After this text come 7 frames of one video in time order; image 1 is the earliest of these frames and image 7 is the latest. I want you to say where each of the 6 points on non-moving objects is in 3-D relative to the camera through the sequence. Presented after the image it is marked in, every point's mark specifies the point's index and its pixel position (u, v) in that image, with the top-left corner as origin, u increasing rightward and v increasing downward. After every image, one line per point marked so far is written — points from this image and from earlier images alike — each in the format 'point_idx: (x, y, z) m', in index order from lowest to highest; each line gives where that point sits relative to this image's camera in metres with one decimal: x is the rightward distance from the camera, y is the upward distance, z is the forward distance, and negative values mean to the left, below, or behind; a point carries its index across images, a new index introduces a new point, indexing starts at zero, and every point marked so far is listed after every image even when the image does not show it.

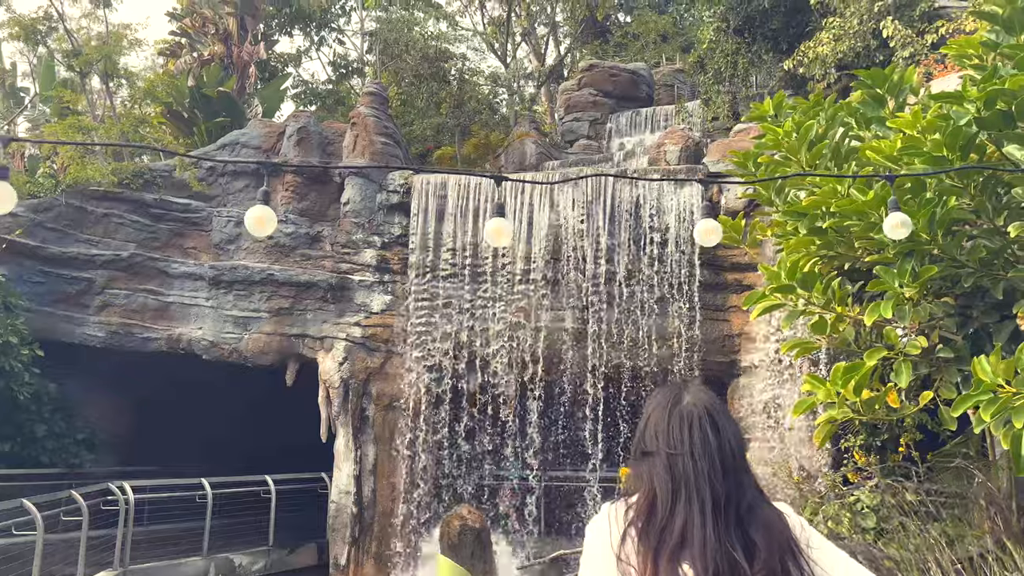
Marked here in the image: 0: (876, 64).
0: (+4.8, +3.0, +11.0) m
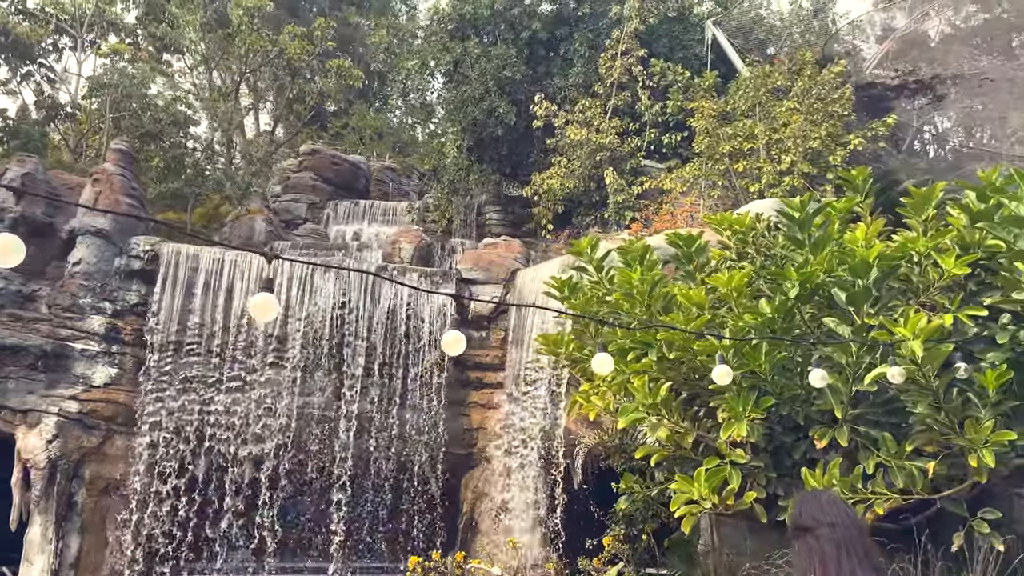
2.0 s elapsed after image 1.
0: (+1.3, +1.4, +12.9) m
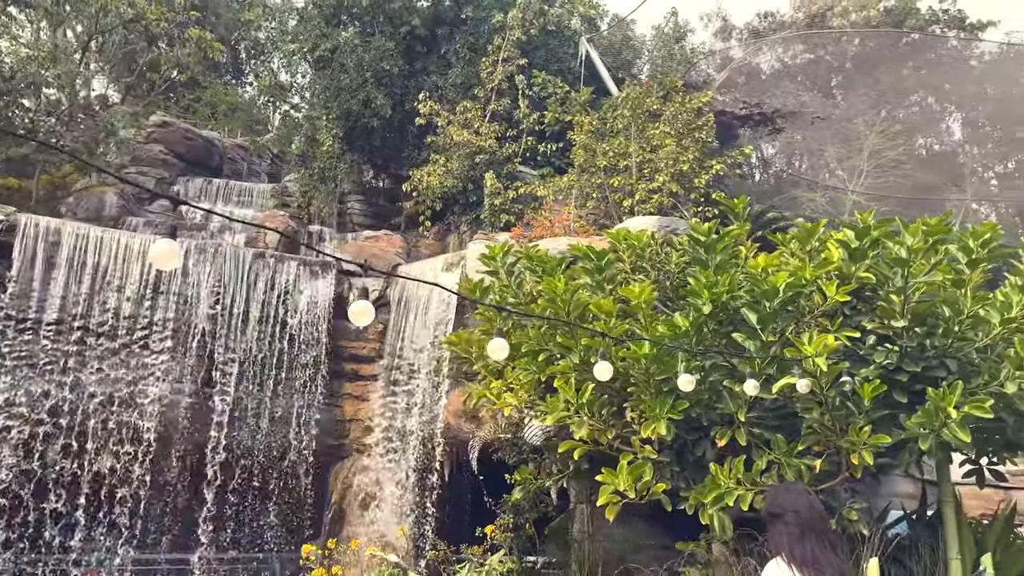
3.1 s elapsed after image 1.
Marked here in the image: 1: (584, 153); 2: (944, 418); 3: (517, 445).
0: (-0.7, +1.4, +13.3) m
1: (+1.0, +1.8, +11.3) m
2: (+2.2, -0.6, +4.1) m
3: (+0.1, -1.4, +7.3) m
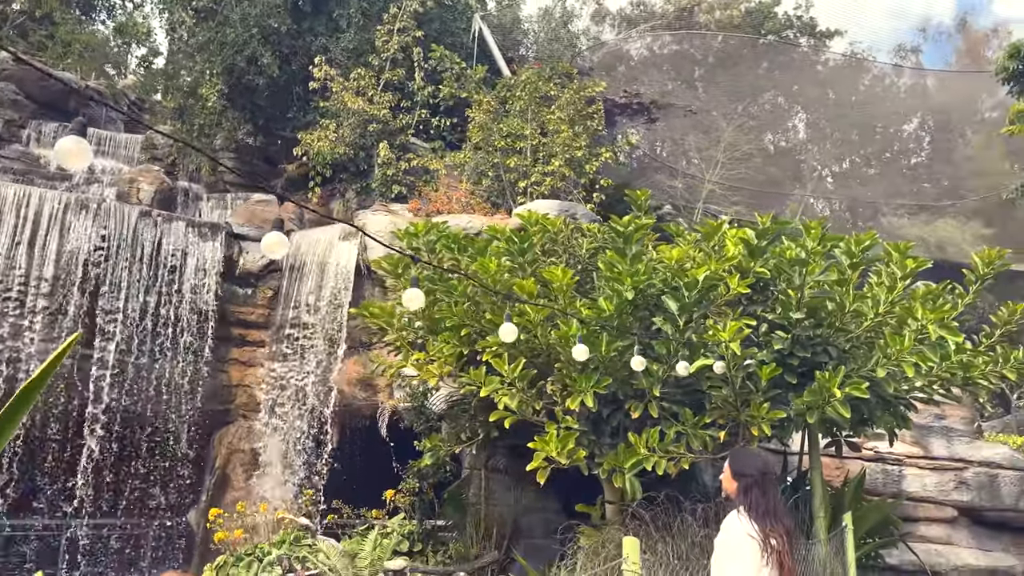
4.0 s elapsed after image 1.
0: (-2.5, +1.9, +13.3) m
1: (-0.4, +2.2, +11.6) m
2: (+1.9, -0.6, +4.8) m
3: (-0.8, -1.2, +7.6) m
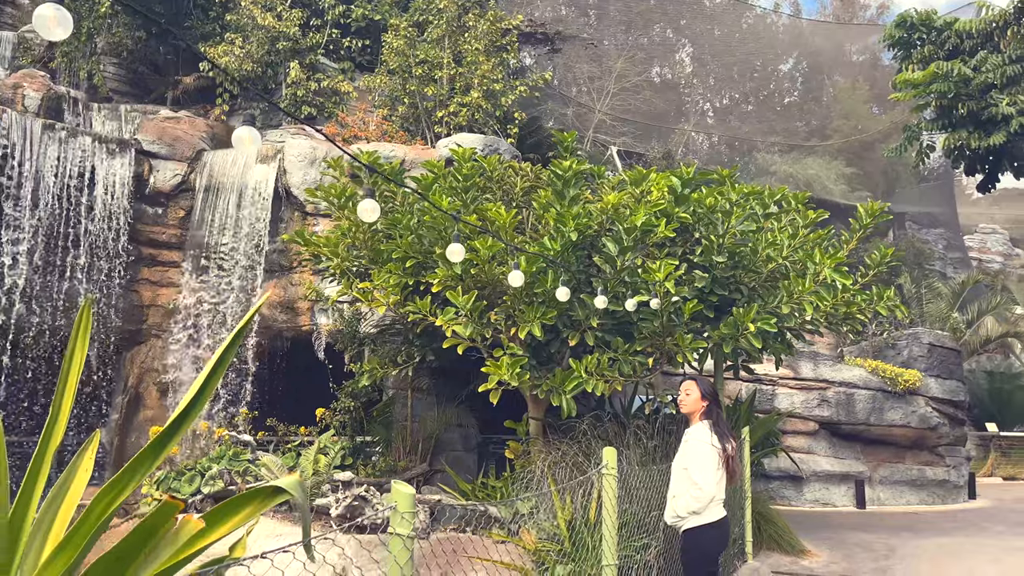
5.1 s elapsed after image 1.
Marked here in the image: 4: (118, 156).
0: (-3.9, +3.1, +13.0) m
1: (-1.6, +3.3, +11.7) m
2: (+1.6, -0.3, +5.5) m
3: (-1.5, -0.5, +7.9) m
4: (-4.7, +1.6, +9.9) m
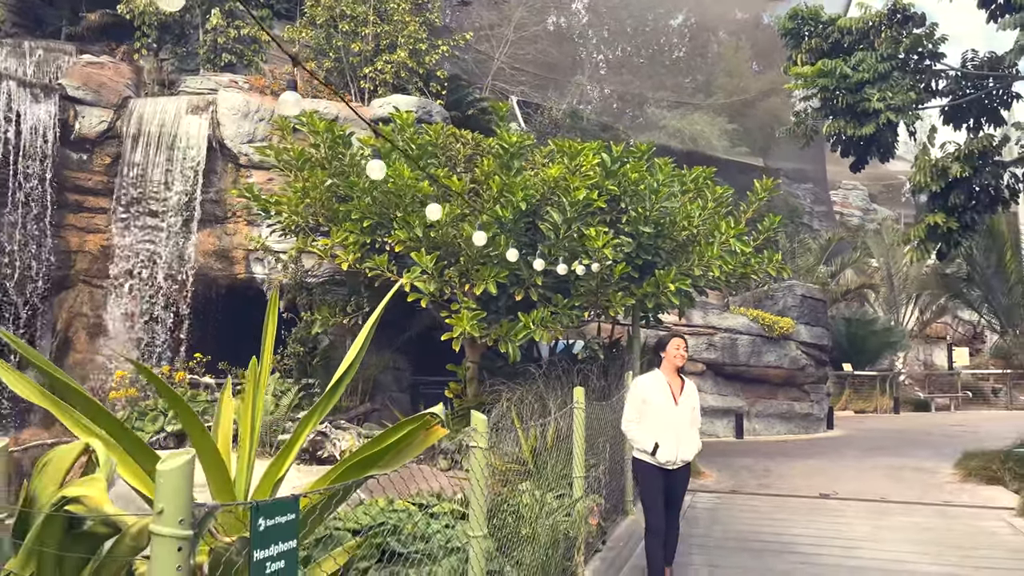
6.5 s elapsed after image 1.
0: (-5.2, +4.0, +12.9) m
1: (-2.7, +4.0, +11.9) m
2: (+1.2, 0.0, +6.5) m
3: (-2.2, 0.0, +8.5) m
4: (-5.6, +2.2, +9.9) m
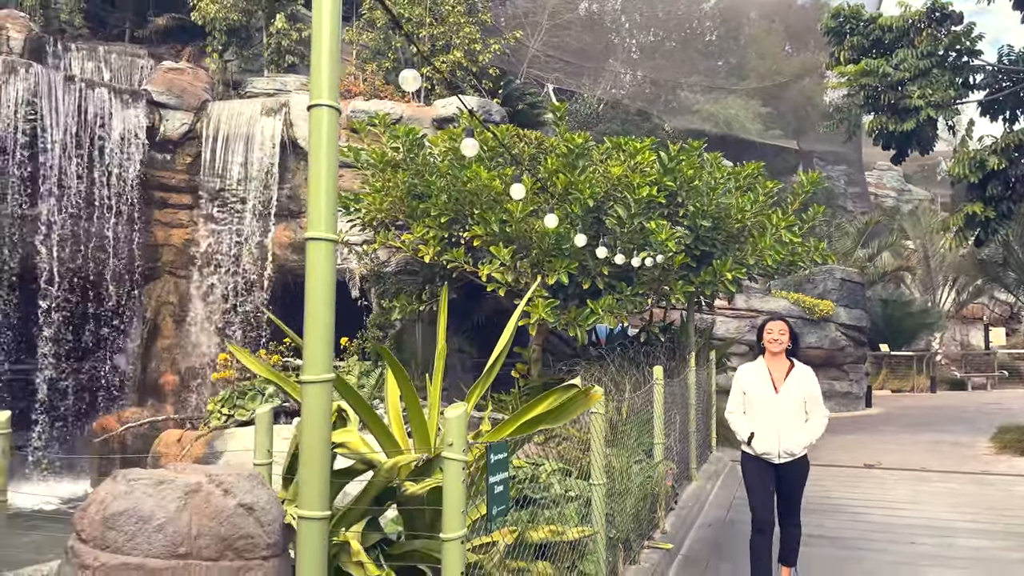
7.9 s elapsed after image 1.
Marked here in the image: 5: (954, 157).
0: (-4.4, +4.2, +13.7) m
1: (-2.0, +4.2, +12.6) m
2: (+1.8, +0.1, +7.1) m
3: (-1.5, +0.1, +9.2) m
4: (-4.9, +2.3, +10.7) m
5: (+4.5, +1.3, +8.4) m
